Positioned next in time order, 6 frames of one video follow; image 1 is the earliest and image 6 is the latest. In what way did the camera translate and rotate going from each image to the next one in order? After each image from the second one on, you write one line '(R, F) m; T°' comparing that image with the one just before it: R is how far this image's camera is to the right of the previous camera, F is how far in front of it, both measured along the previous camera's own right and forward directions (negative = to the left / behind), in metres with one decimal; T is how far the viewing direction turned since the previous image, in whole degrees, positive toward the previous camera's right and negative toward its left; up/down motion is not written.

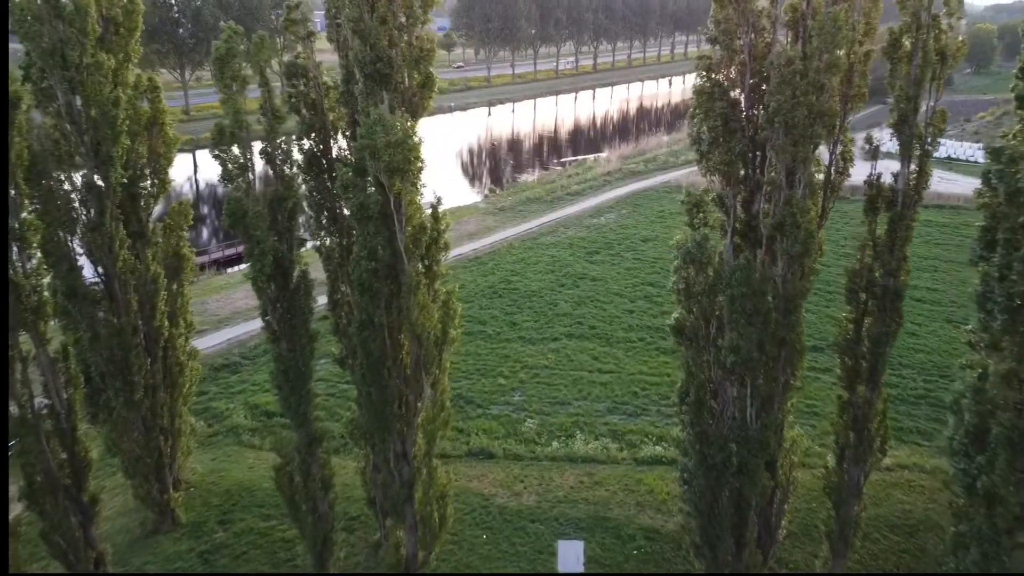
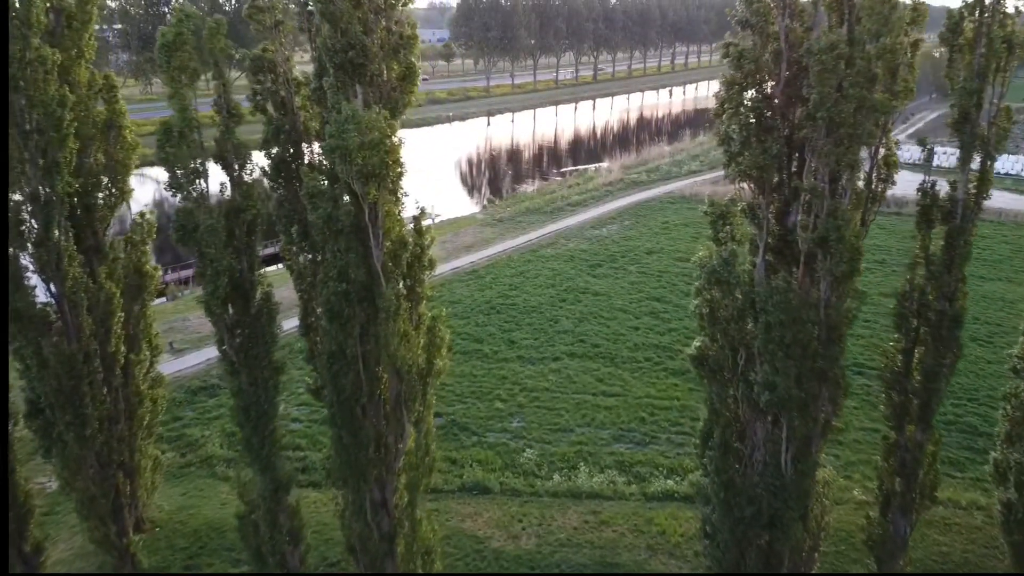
(0.0, +1.0) m; 0°
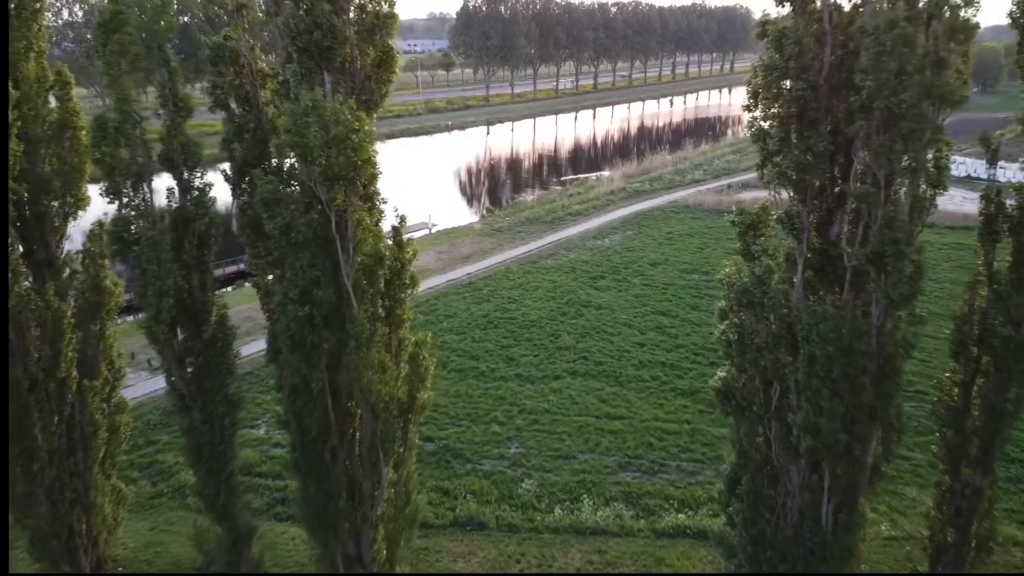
(0.0, +0.8) m; 0°
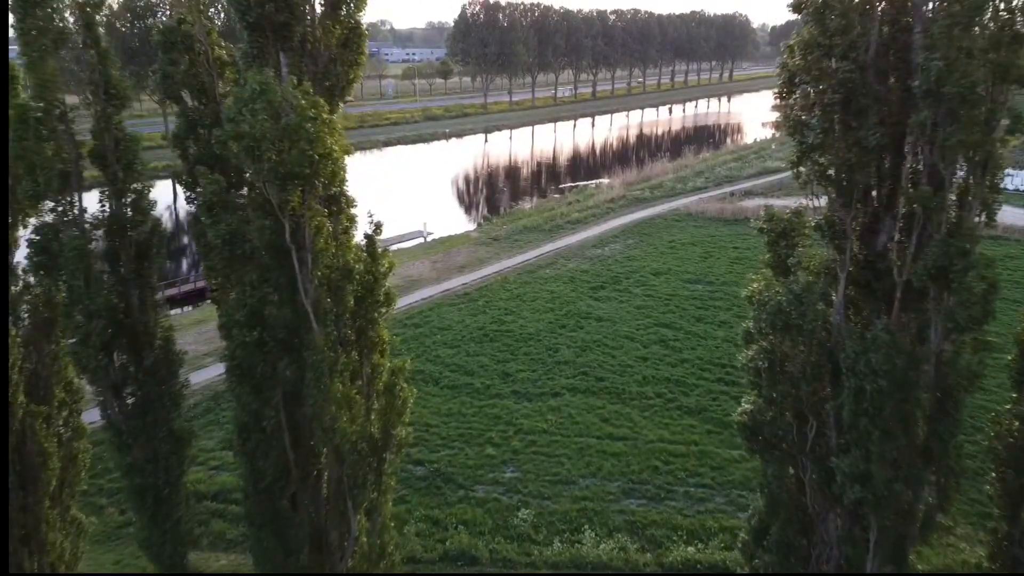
(+0.1, +0.7) m; 0°
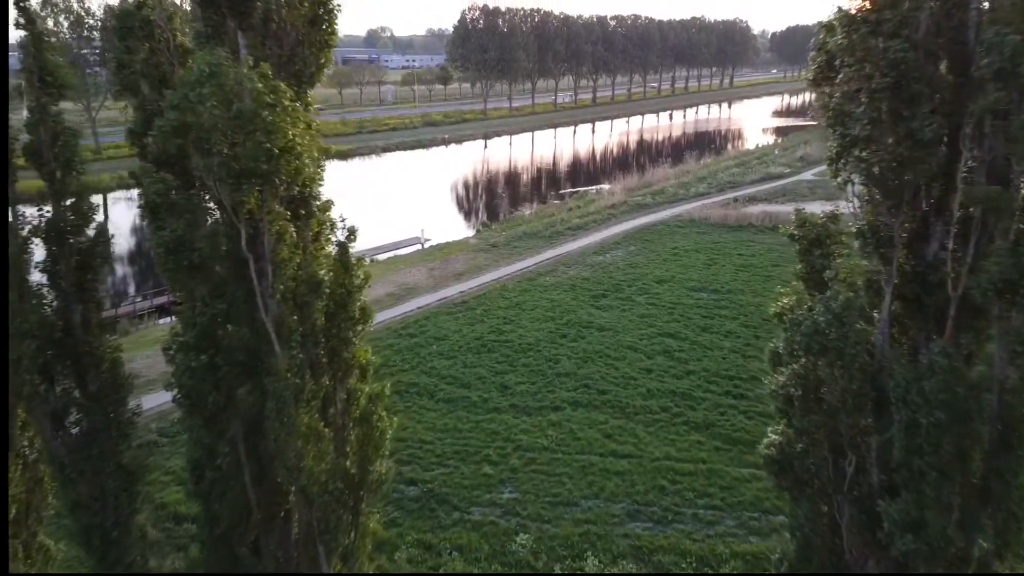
(0.0, +0.5) m; 0°
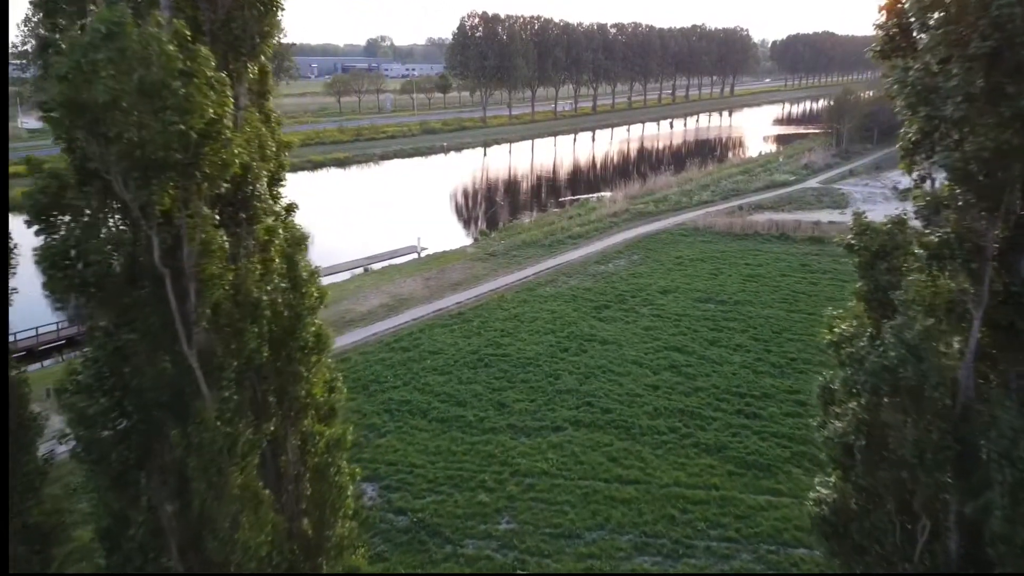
(0.0, +0.7) m; 0°
